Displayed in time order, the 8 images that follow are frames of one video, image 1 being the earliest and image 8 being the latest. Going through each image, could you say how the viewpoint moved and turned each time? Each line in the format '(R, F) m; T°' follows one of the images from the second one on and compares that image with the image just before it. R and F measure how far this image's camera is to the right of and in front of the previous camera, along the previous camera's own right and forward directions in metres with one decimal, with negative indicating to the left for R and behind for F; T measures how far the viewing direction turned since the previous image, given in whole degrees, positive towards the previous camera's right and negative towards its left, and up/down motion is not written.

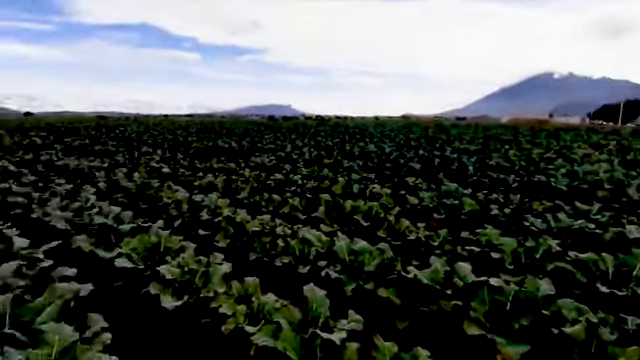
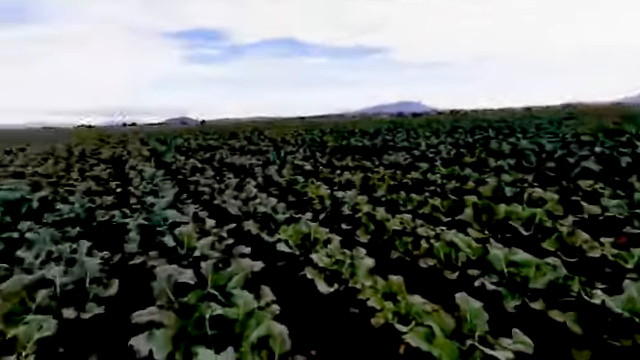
(-0.3, -0.1) m; -22°
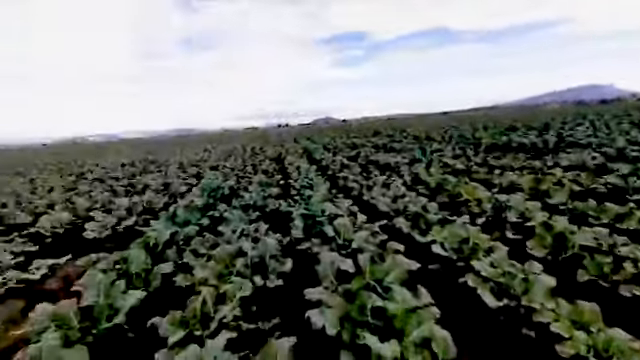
(-0.3, -0.1) m; -24°
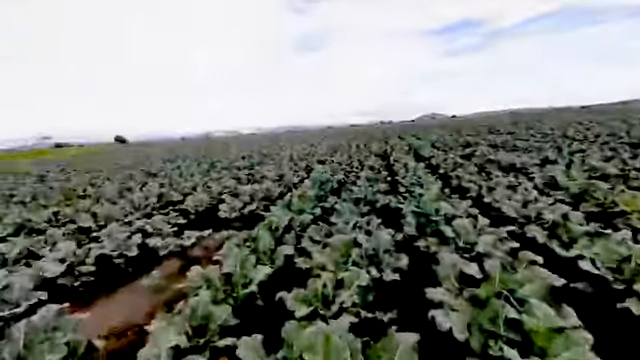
(-0.3, -0.1) m; -17°
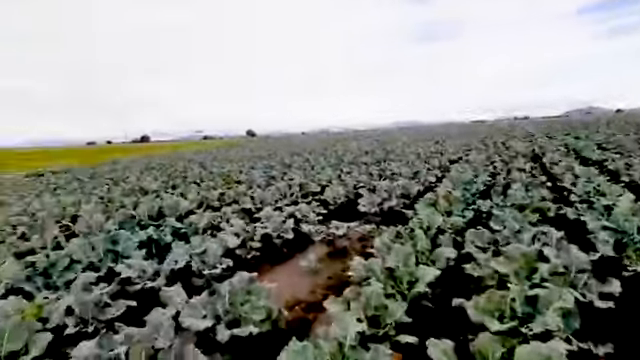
(-0.9, -0.1) m; -19°
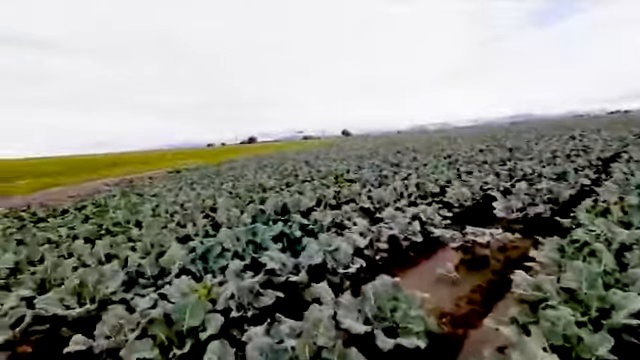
(-0.8, +0.1) m; -16°
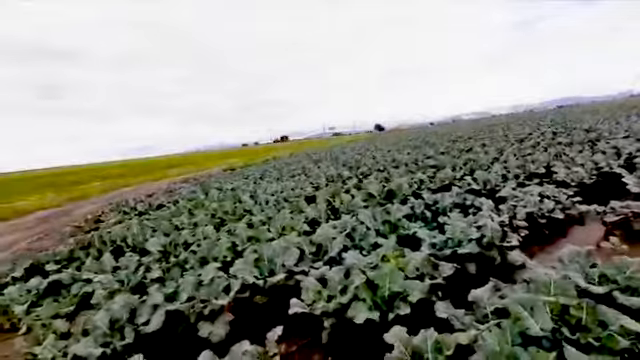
(-2.2, -0.3) m; -5°
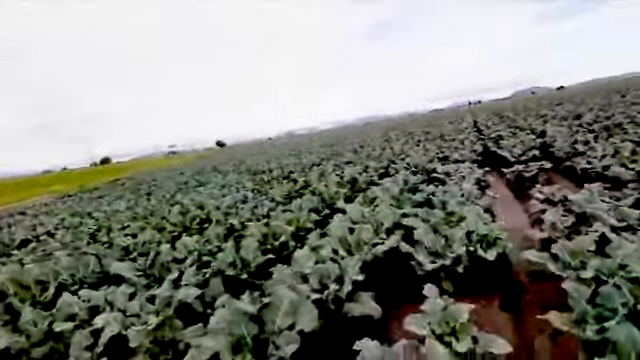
(-3.6, +1.0) m; +28°
